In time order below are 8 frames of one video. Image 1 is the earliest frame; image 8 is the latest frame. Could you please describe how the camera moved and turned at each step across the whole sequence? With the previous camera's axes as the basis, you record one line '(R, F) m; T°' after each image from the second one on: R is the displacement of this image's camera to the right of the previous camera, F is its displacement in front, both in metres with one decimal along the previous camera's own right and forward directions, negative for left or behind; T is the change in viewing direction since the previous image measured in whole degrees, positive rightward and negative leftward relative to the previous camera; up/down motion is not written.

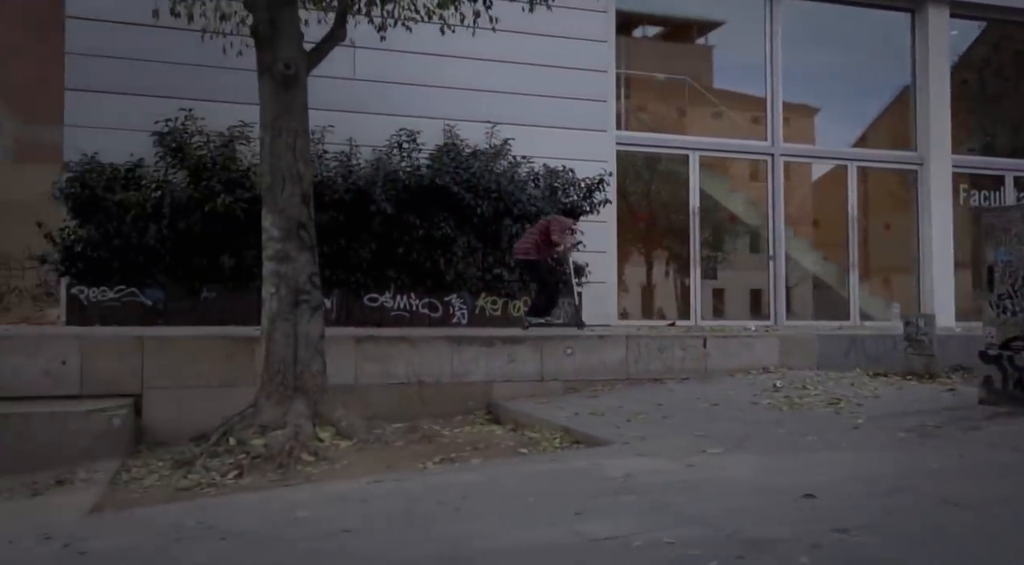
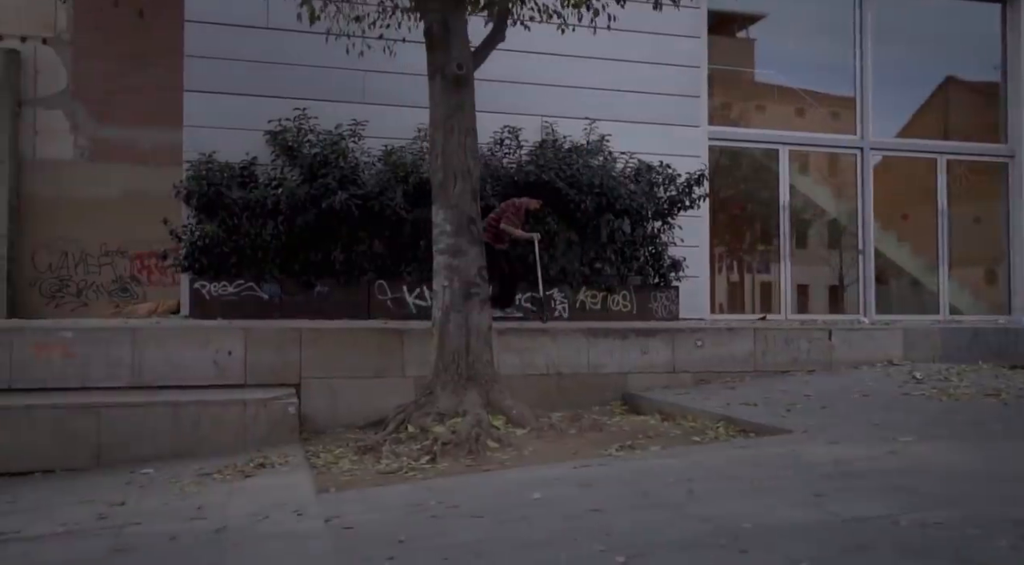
(-0.9, -0.2) m; -3°
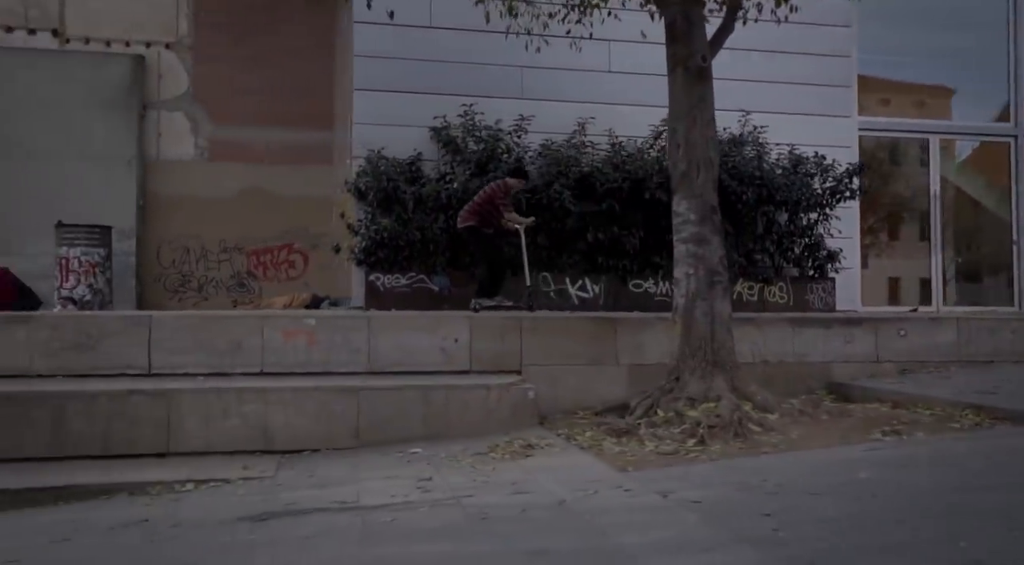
(-1.2, -0.3) m; -5°
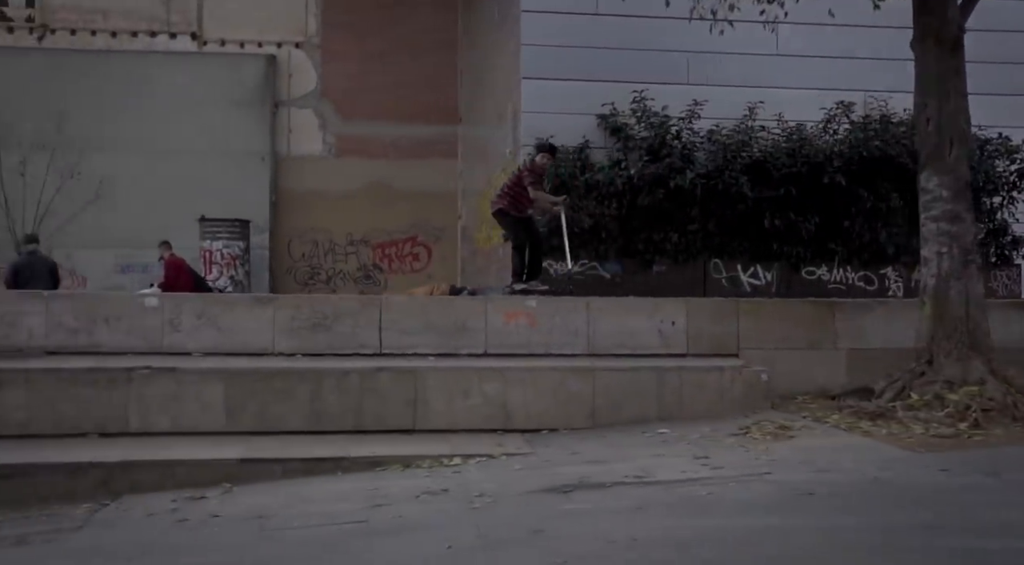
(-1.1, 0.0) m; -6°
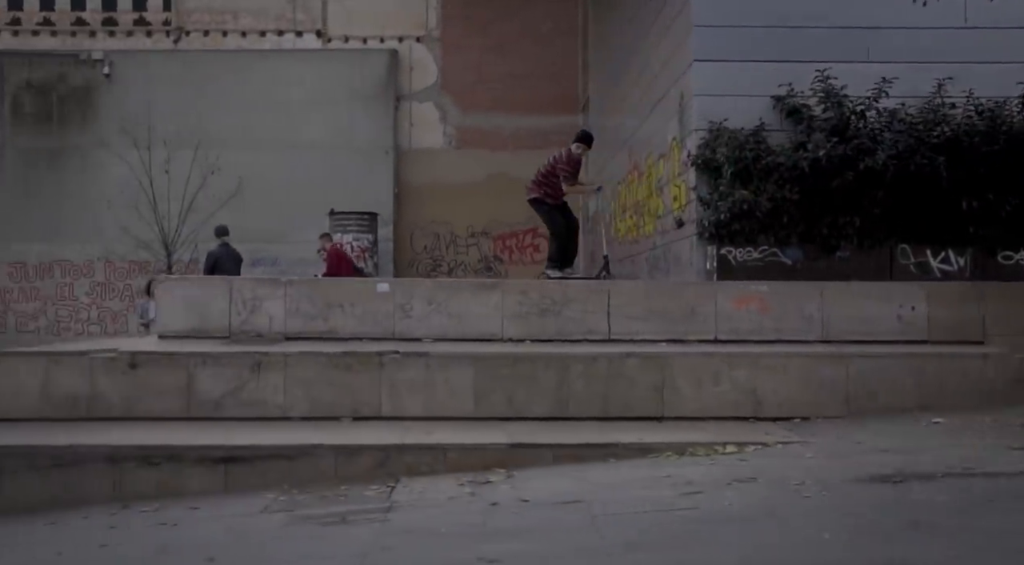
(-1.1, +0.1) m; -6°
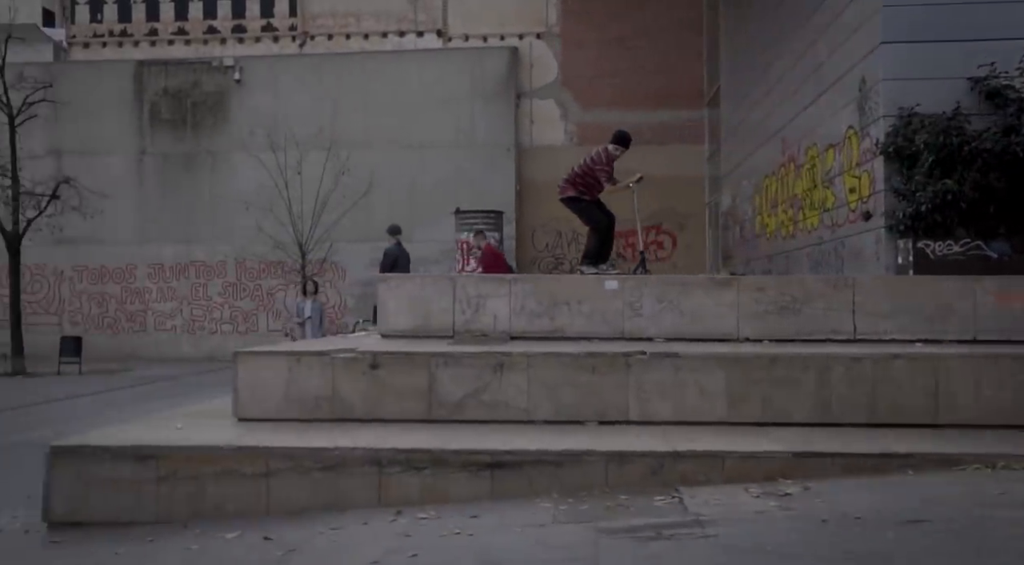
(-1.1, +0.3) m; -6°
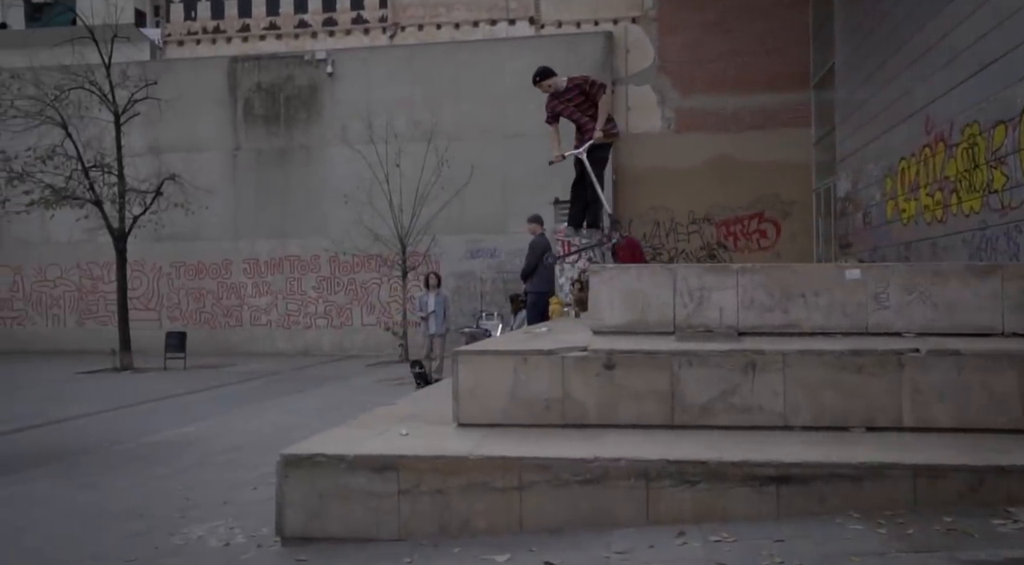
(-1.2, +0.6) m; -4°
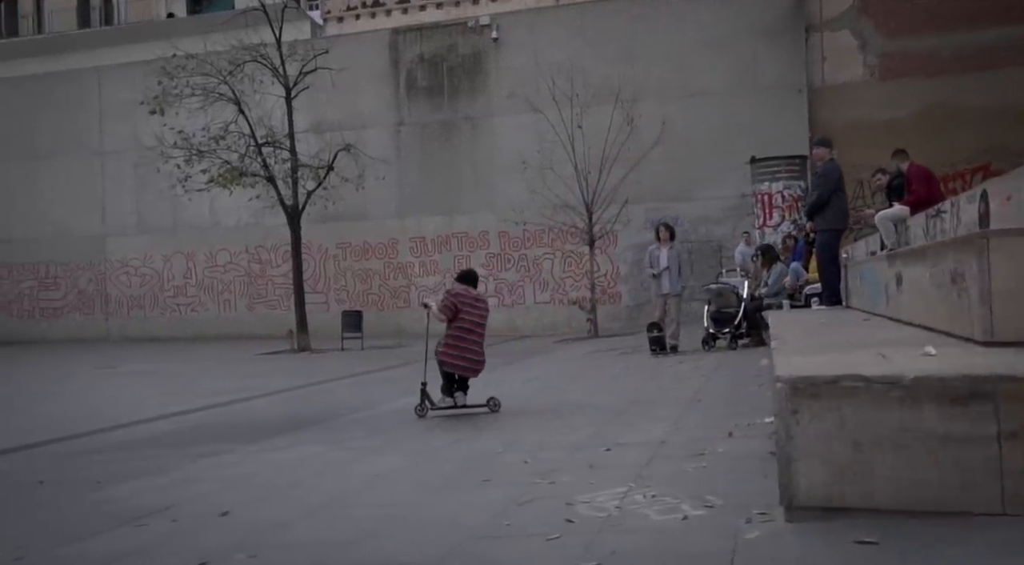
(-1.9, +2.1) m; -8°
